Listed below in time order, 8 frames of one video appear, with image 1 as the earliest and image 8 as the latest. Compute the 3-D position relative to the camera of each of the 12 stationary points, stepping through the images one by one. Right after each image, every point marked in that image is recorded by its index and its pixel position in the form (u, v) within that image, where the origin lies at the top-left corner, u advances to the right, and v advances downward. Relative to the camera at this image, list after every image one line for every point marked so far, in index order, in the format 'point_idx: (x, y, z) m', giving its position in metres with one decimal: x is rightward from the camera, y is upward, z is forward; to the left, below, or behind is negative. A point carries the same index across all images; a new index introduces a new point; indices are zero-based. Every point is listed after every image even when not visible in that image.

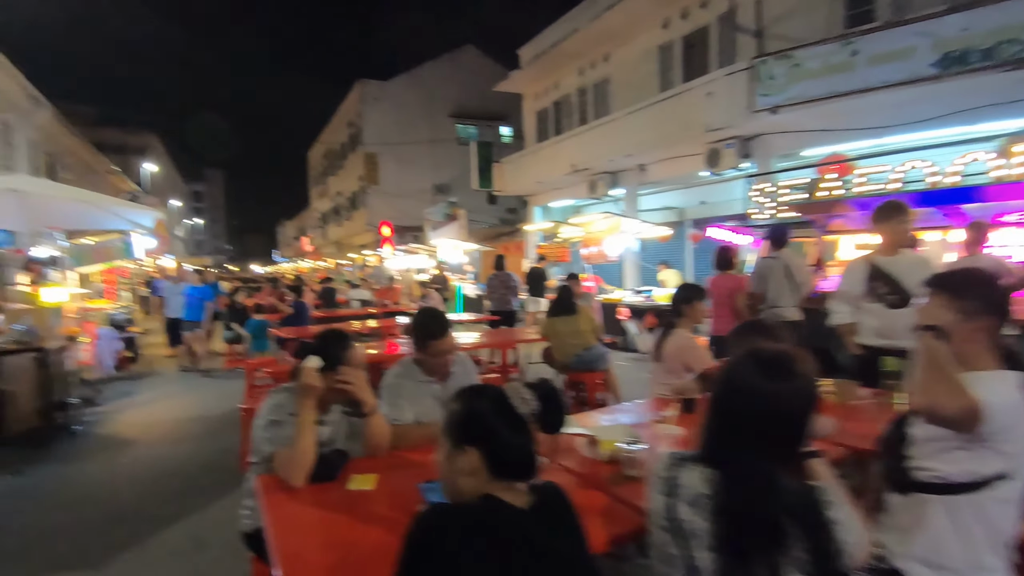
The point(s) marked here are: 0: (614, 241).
0: (+2.1, +1.0, +11.1) m
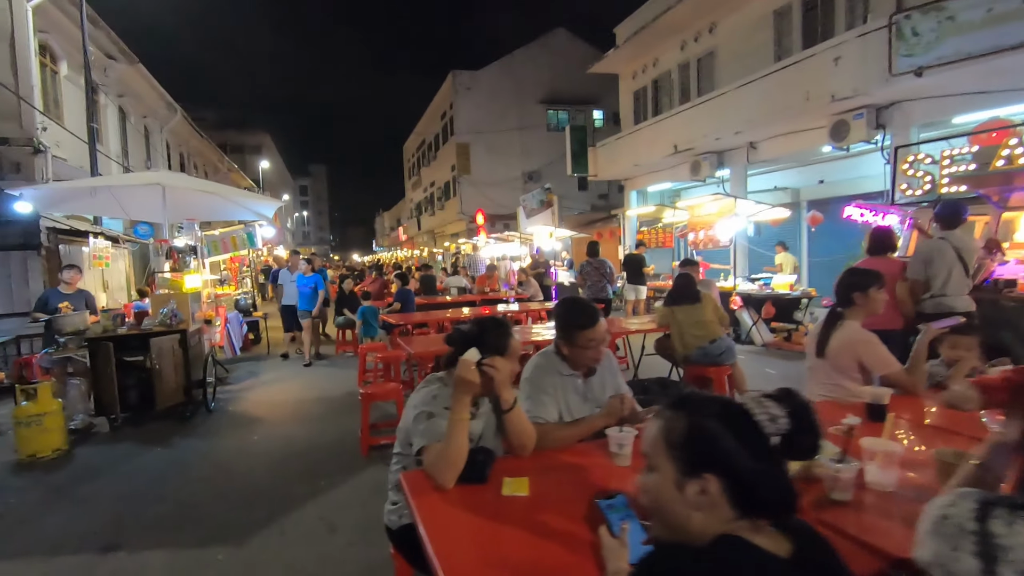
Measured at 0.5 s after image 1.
0: (+4.1, +1.2, +10.3) m
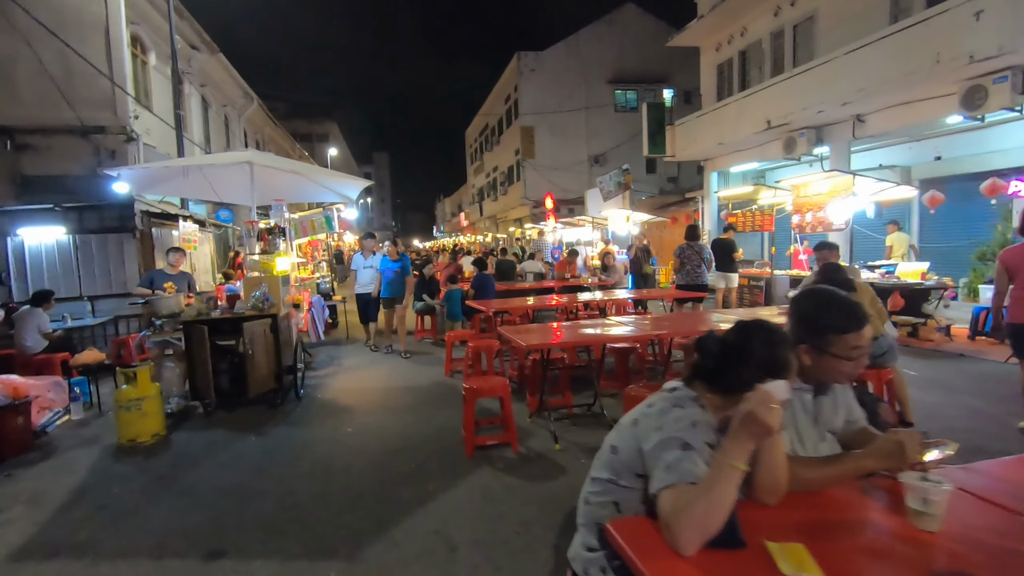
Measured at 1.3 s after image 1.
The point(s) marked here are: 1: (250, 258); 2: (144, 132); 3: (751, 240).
0: (+5.6, +1.4, +9.2) m
1: (-3.1, +0.4, +6.4) m
2: (-8.8, +3.7, +12.8) m
3: (+5.8, +1.2, +13.1) m
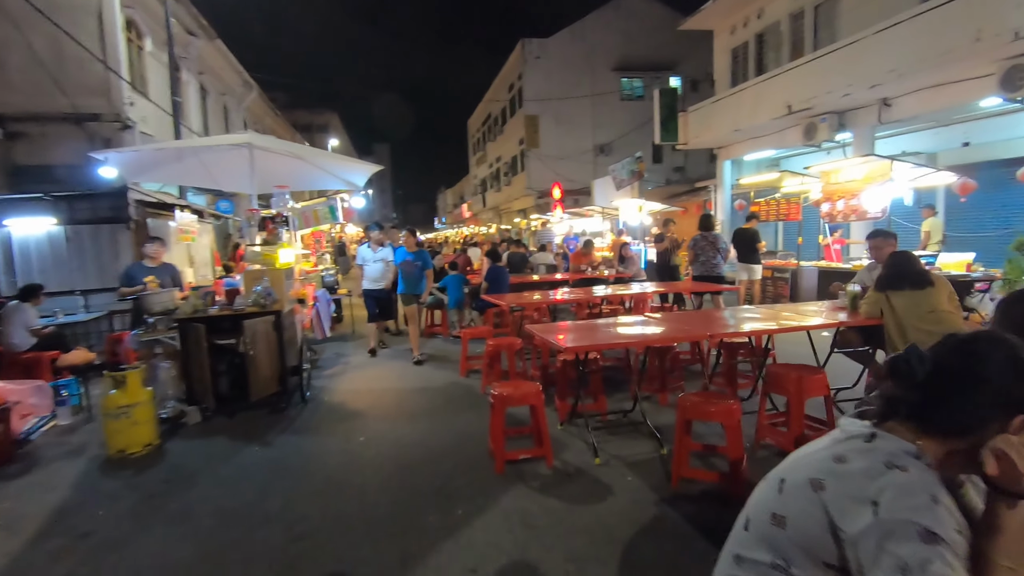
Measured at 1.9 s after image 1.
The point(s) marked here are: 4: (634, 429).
0: (+5.9, +1.5, +8.7) m
1: (-2.9, +0.4, +5.9) m
2: (-8.5, +3.9, +12.3) m
3: (+6.1, +1.4, +12.5) m
4: (+1.0, -1.1, +4.4) m
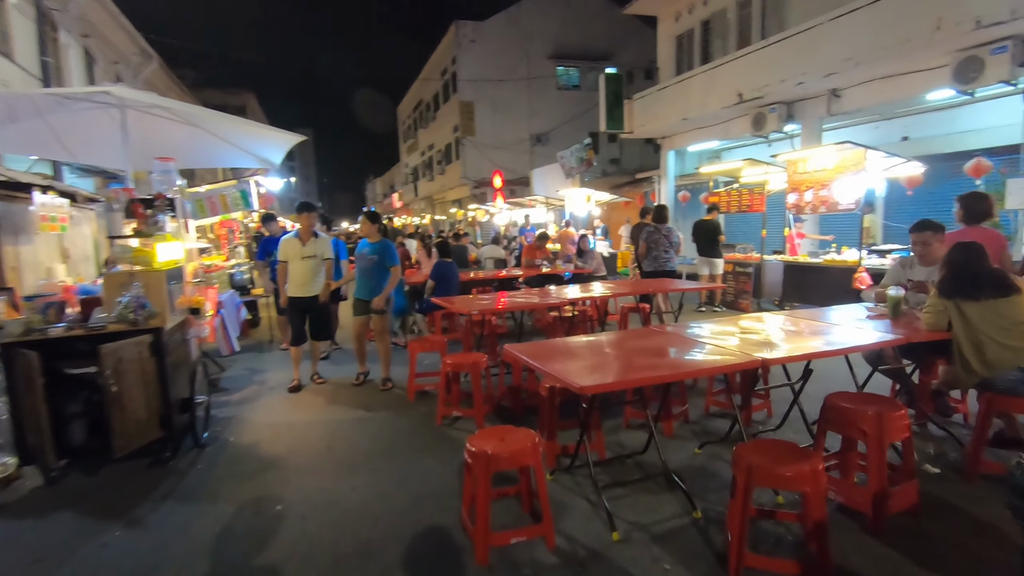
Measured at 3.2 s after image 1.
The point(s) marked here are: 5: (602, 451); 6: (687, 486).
0: (+5.1, +1.6, +8.2) m
1: (-3.2, +0.4, +4.4) m
2: (-9.6, +3.9, +9.9) m
3: (+4.8, +1.5, +12.1) m
4: (+0.8, -1.2, +3.4) m
5: (+0.6, -1.1, +3.6) m
6: (+1.1, -1.2, +3.3) m
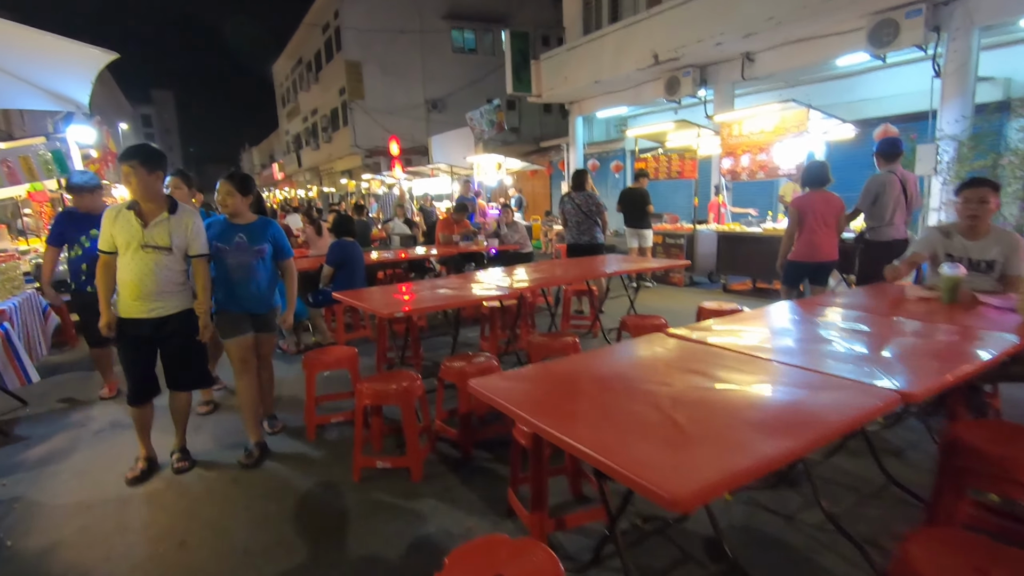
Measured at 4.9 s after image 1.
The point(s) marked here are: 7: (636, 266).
0: (+3.9, +2.0, +7.7) m
1: (-3.5, +0.3, +2.5) m
2: (-10.9, +3.8, +6.5) m
3: (+2.9, +2.1, +11.4) m
4: (+0.7, -1.2, +2.3) m
5: (+0.5, -1.0, +2.5) m
6: (+1.0, -1.2, +2.2) m
7: (+1.5, +0.3, +6.4) m
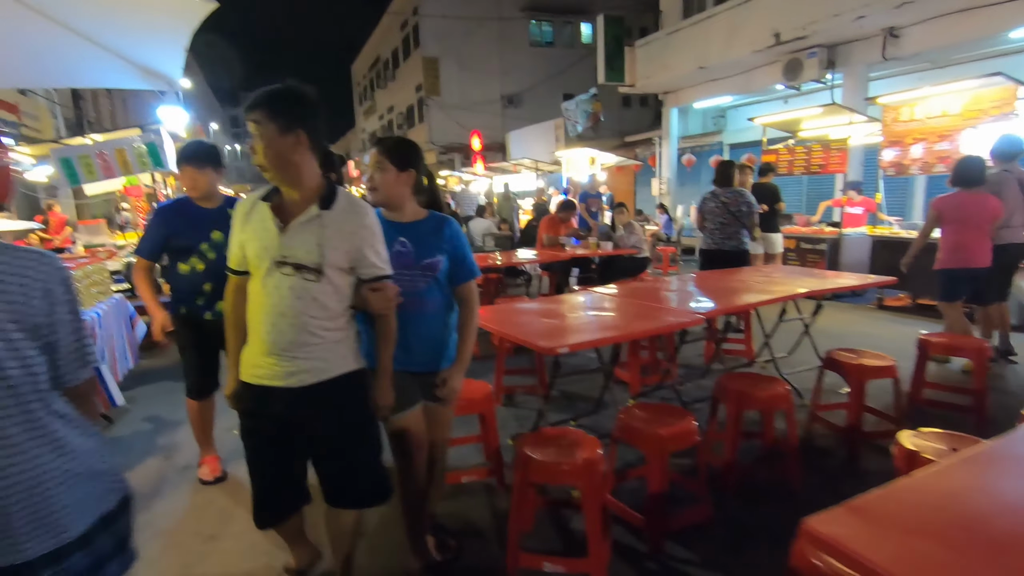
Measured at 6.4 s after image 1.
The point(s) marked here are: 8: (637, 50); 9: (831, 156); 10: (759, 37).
0: (+5.4, +1.8, +6.2) m
1: (-2.6, +0.2, +1.9) m
2: (-9.4, +3.9, +6.7) m
3: (+4.8, +1.9, +10.0) m
4: (+1.5, -1.3, +1.2) m
5: (+1.3, -1.2, +1.4) m
6: (+1.8, -1.3, +1.1) m
7: (+2.8, +0.1, +5.2) m
8: (+3.5, +6.7, +15.2) m
9: (+5.0, +2.0, +8.4) m
10: (+5.4, +5.4, +11.6) m
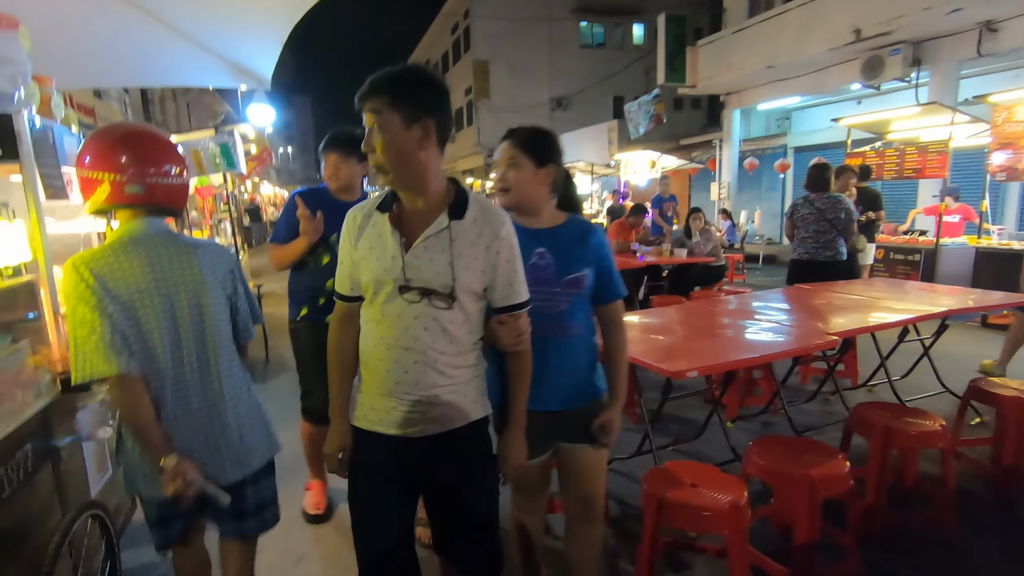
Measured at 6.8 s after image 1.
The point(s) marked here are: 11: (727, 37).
0: (+6.2, +1.6, +5.5) m
1: (-2.1, +0.2, +1.8) m
2: (-8.5, +4.0, +7.1) m
3: (+5.9, +1.7, +9.4) m
4: (+1.9, -1.4, +0.8) m
5: (+1.7, -1.3, +1.1) m
6: (+2.2, -1.4, +0.7) m
7: (+3.5, -0.1, +4.7) m
8: (+5.1, +6.5, +14.6) m
9: (+6.0, +1.8, +7.8) m
10: (+6.6, +5.2, +11.0) m
11: (+5.5, +6.4, +13.6) m
